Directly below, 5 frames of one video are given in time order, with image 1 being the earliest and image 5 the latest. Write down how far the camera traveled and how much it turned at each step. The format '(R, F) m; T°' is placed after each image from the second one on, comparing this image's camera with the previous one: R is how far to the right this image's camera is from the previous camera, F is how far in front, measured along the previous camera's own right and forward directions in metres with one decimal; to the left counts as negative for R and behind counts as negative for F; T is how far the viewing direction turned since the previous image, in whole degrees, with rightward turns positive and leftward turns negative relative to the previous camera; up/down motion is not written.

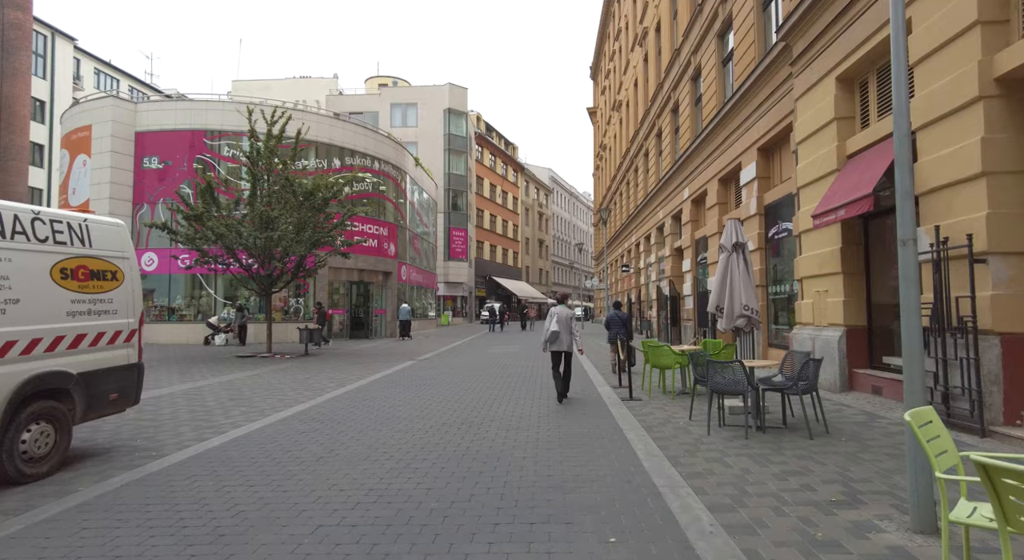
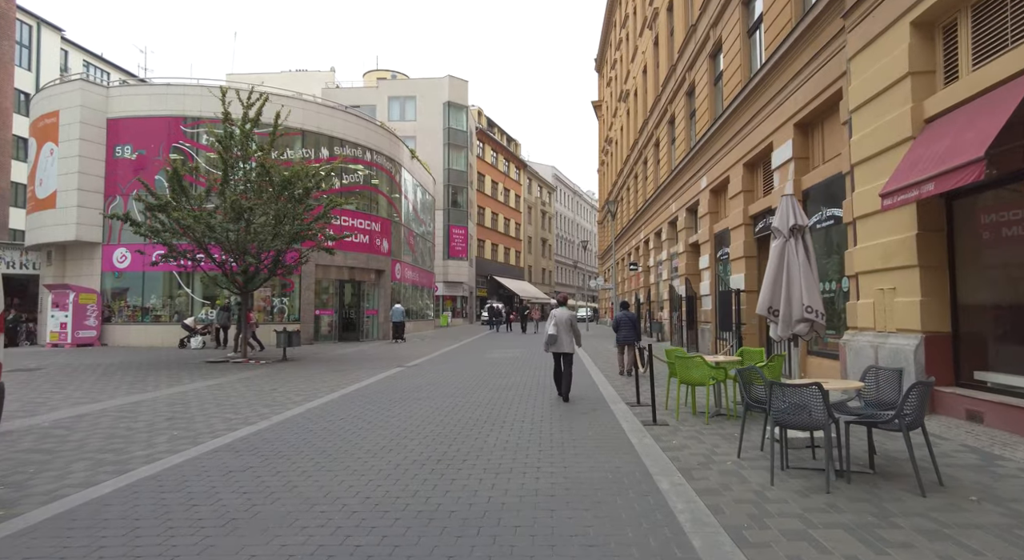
(+0.1, +1.7) m; 0°
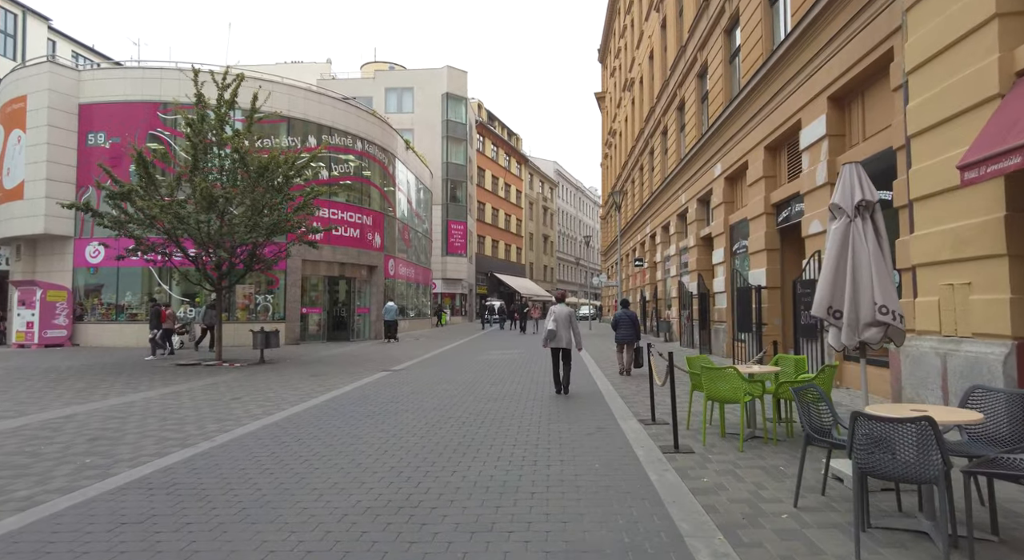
(+0.1, +1.4) m; 0°
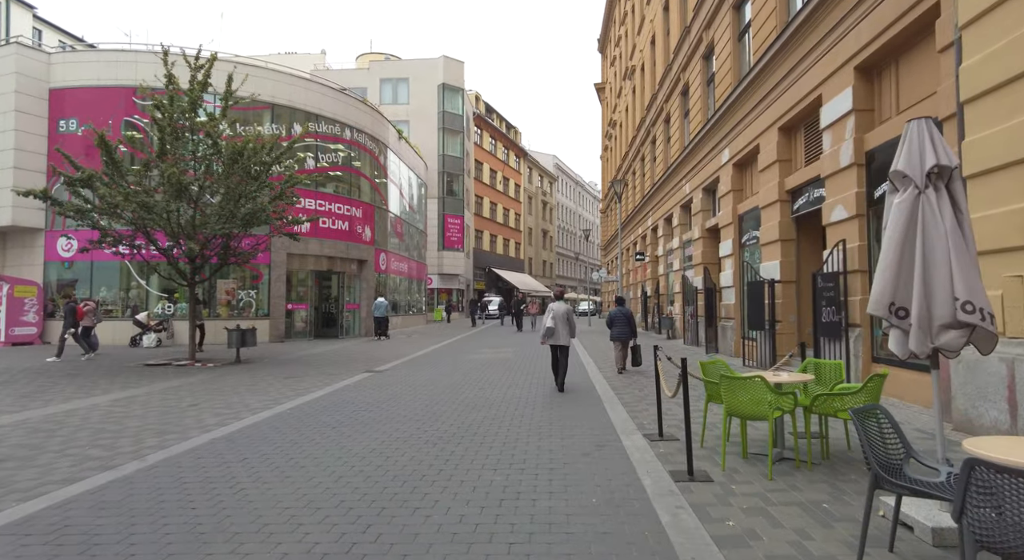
(+0.2, +1.1) m; 0°
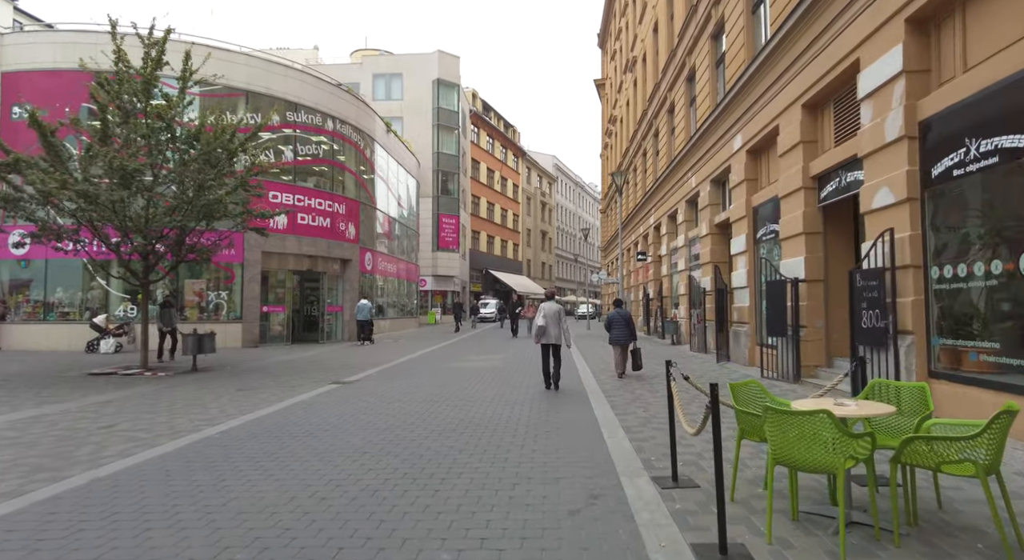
(+0.3, +1.5) m; 0°
